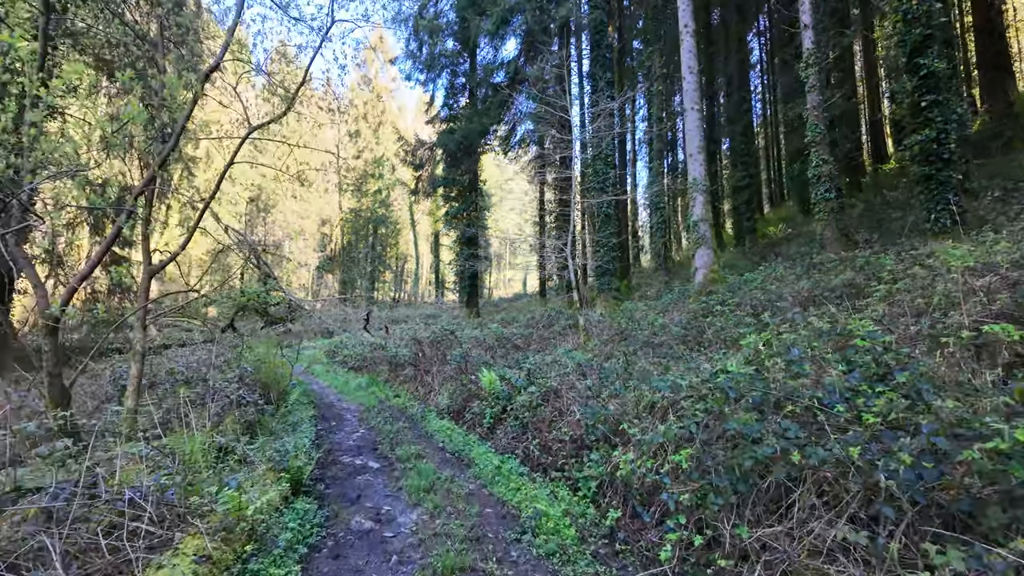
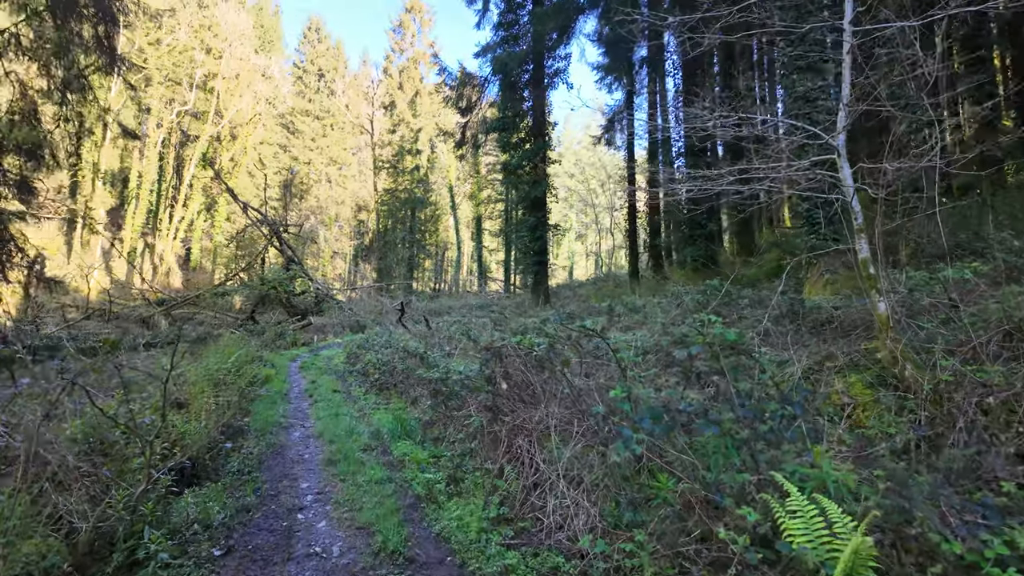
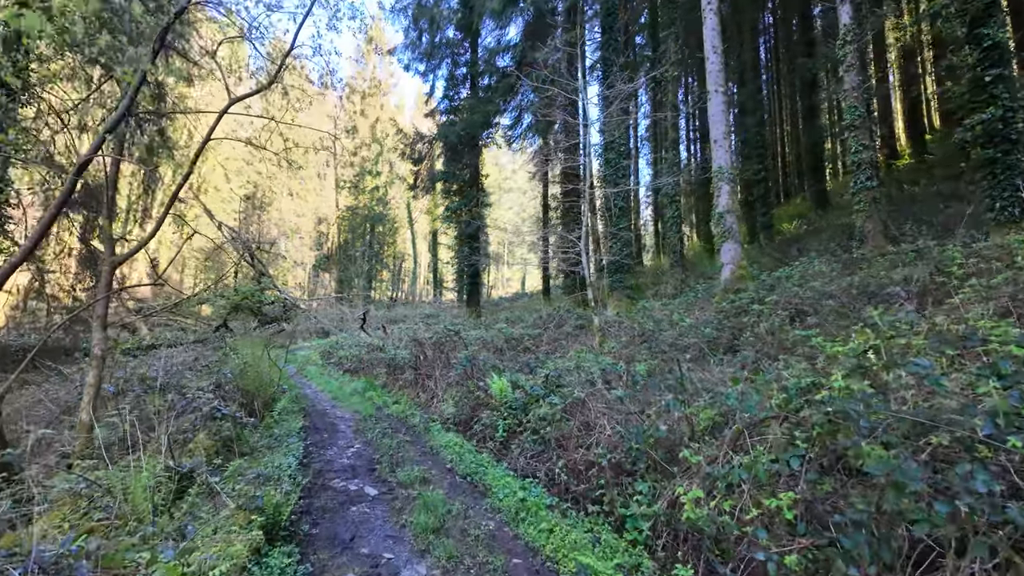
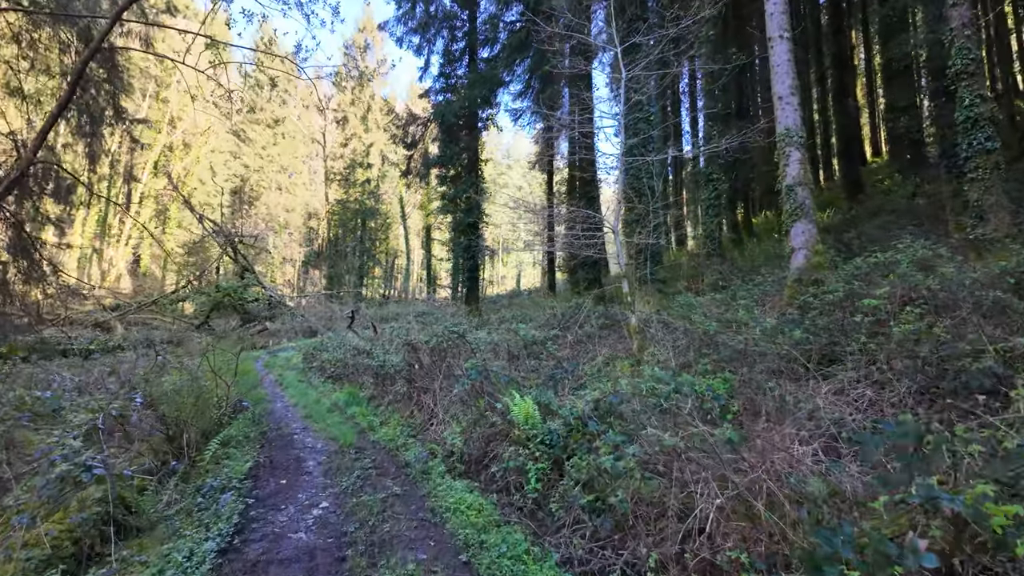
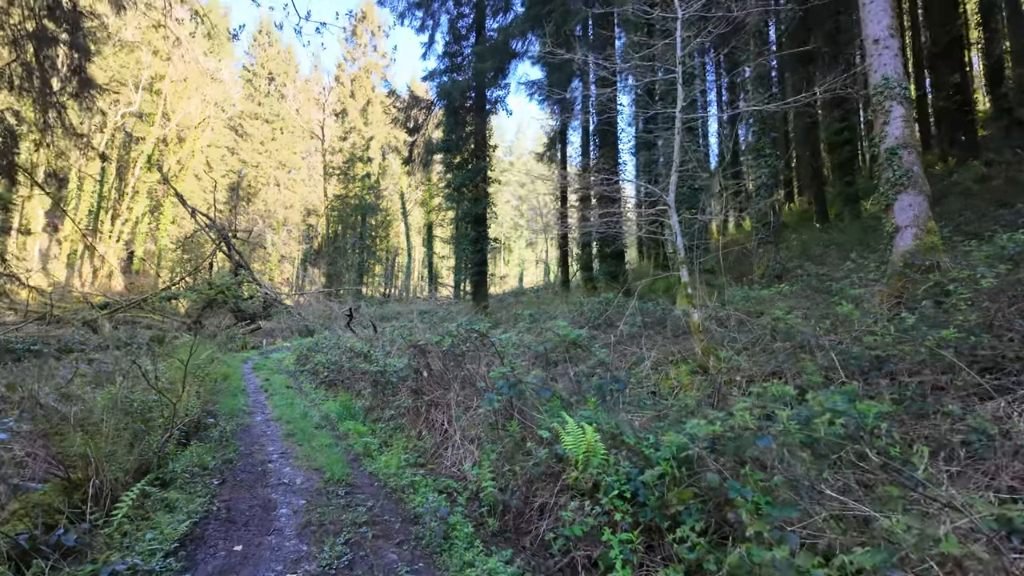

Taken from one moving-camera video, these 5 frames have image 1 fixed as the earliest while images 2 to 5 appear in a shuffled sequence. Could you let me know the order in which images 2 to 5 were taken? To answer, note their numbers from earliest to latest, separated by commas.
3, 4, 5, 2
